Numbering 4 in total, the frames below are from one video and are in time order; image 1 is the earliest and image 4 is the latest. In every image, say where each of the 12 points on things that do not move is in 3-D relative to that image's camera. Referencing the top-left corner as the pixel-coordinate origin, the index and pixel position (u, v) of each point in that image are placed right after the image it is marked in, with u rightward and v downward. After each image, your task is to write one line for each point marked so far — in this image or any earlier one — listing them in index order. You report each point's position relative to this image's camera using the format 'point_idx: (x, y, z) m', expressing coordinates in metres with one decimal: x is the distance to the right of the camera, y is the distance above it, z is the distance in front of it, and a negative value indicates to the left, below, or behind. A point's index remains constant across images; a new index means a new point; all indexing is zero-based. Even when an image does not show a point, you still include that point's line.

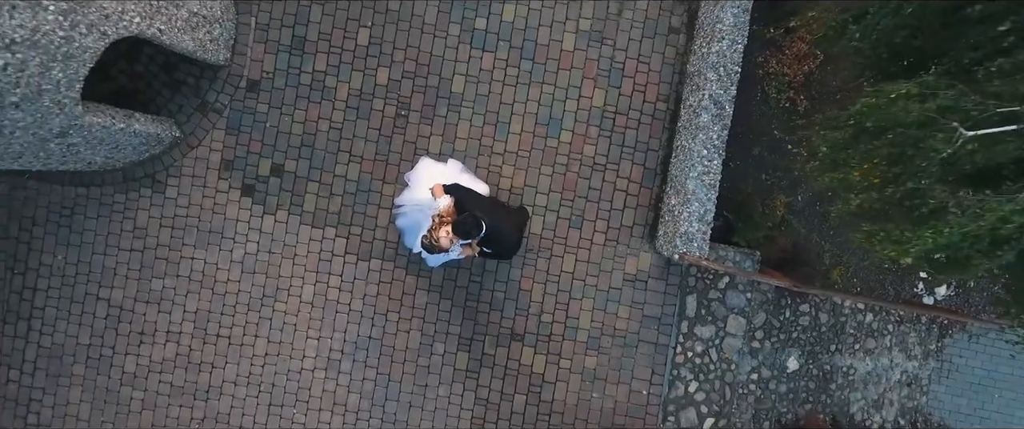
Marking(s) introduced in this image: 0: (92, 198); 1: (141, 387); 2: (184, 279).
0: (-3.3, +0.1, +5.3) m
1: (-3.0, -1.4, +5.4) m
2: (-2.6, -0.5, +5.4) m
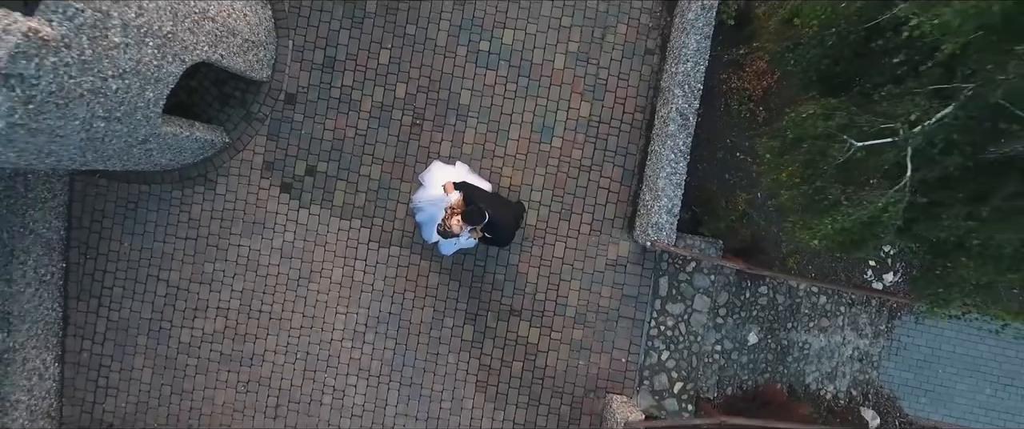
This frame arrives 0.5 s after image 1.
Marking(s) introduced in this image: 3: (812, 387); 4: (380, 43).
0: (-3.3, +0.2, +6.2) m
1: (-3.0, -1.3, +6.3) m
2: (-2.6, -0.4, +6.3) m
3: (+3.1, -1.8, +7.0) m
4: (-1.2, +1.6, +6.3) m
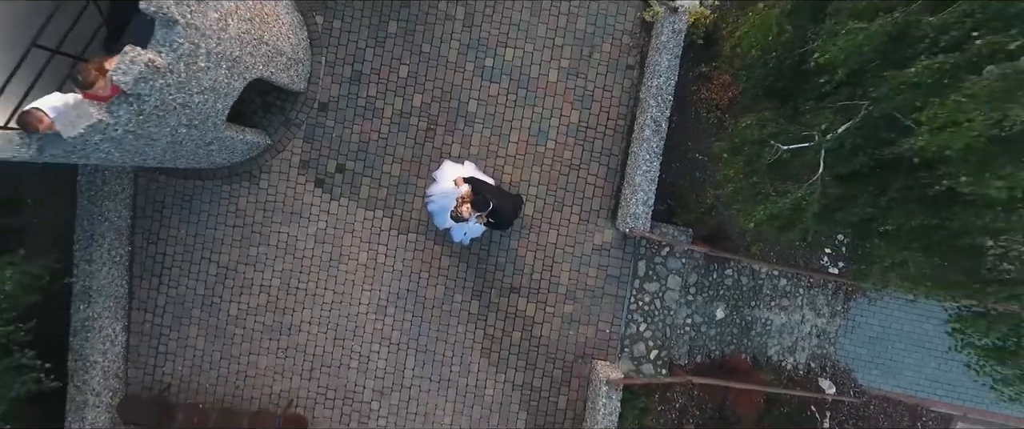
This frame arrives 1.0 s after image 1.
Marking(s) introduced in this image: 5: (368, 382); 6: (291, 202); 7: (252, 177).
0: (-3.3, +0.3, +7.3) m
1: (-3.0, -1.2, +7.4) m
2: (-2.6, -0.3, +7.4) m
3: (+3.1, -1.7, +8.0) m
4: (-1.2, +1.7, +7.4) m
5: (-1.6, -1.8, +7.4) m
6: (-2.4, +0.1, +7.4) m
7: (-2.8, +0.4, +7.4) m
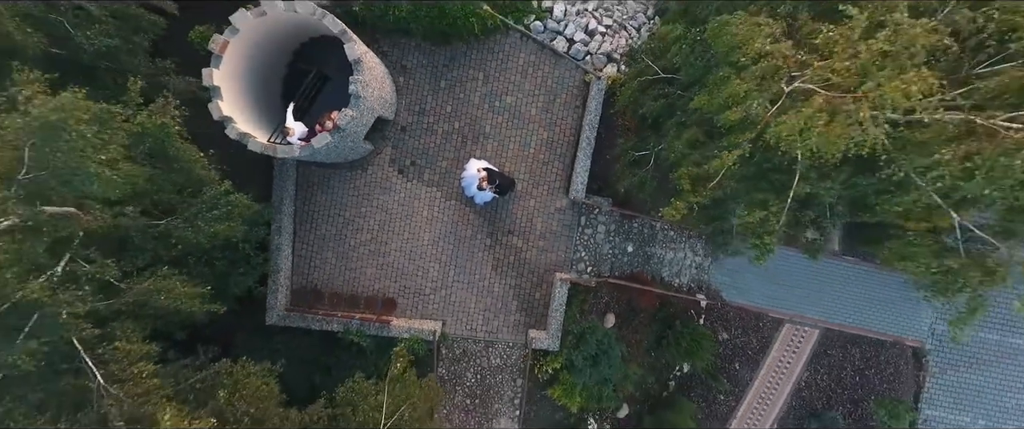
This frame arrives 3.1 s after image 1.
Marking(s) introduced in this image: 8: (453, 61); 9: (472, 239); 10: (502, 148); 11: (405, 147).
0: (-3.4, +0.8, +13.0) m
1: (-3.0, -0.7, +13.1) m
2: (-2.7, +0.1, +13.1) m
3: (+3.1, -1.2, +13.7) m
4: (-1.3, +2.2, +13.1) m
5: (-1.6, -1.3, +13.1) m
6: (-2.5, +0.6, +13.1) m
7: (-2.9, +0.9, +13.1) m
8: (-1.1, +3.0, +13.1) m
9: (-0.8, -0.5, +13.1) m
10: (-0.2, +1.3, +13.1) m
11: (-2.1, +1.3, +13.1) m
